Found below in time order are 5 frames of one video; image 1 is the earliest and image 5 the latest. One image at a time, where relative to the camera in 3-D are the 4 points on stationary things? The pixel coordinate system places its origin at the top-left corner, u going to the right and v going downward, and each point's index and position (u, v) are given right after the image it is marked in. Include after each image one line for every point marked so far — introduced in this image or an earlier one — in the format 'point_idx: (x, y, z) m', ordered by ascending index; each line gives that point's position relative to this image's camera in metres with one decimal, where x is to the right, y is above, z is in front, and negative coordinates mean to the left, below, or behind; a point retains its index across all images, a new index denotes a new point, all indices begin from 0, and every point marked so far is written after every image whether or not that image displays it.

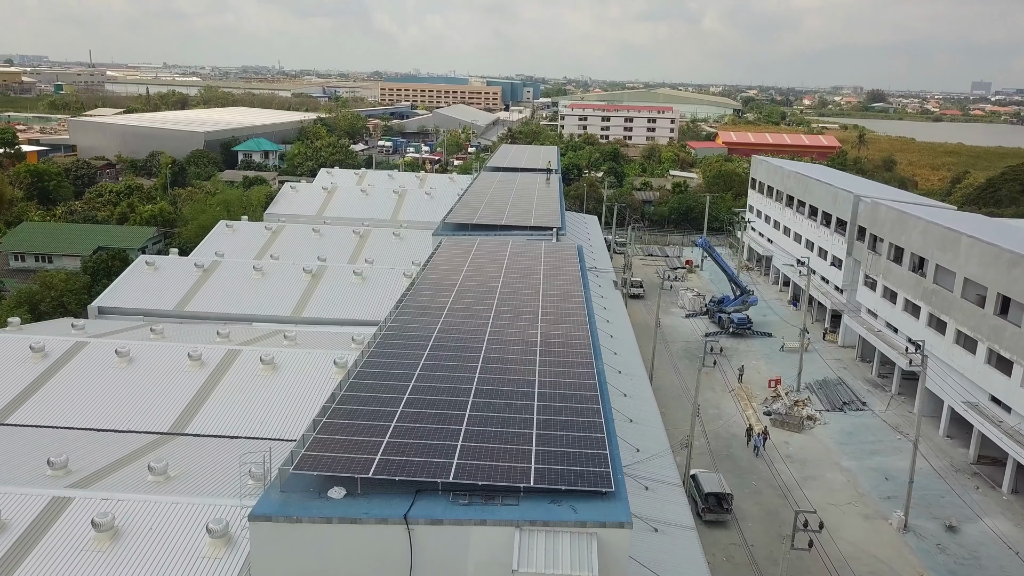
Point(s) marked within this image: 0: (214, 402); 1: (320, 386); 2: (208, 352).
0: (-7.9, -3.1, +18.1) m
1: (-5.3, -2.7, +18.8) m
2: (-8.9, -1.9, +20.0) m
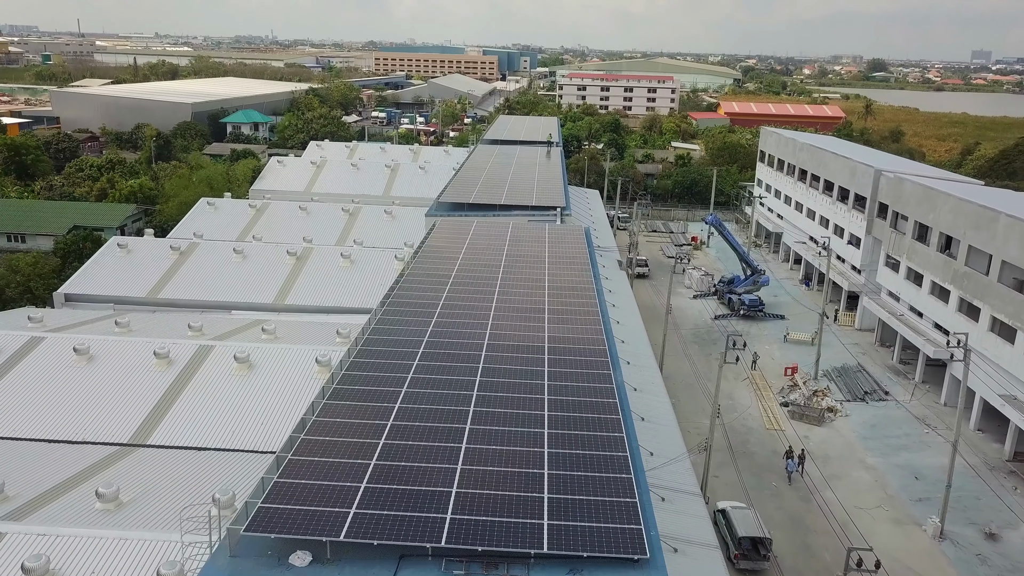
0: (-7.8, -2.8, +16.2) m
1: (-5.2, -2.5, +16.9) m
2: (-8.8, -1.6, +18.1) m
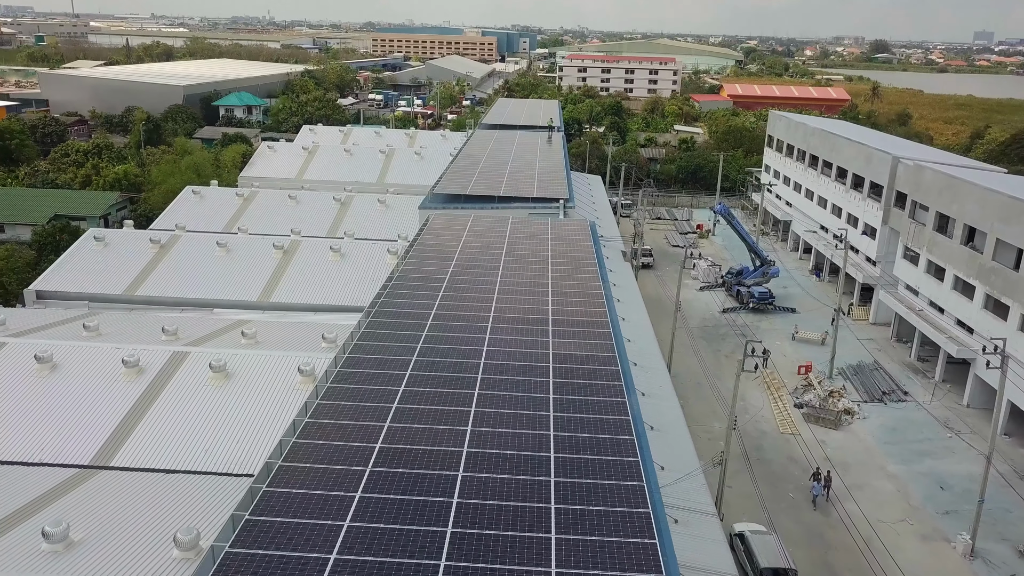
0: (-7.8, -2.9, +14.8) m
1: (-5.2, -2.6, +15.5) m
2: (-8.8, -1.7, +16.6) m
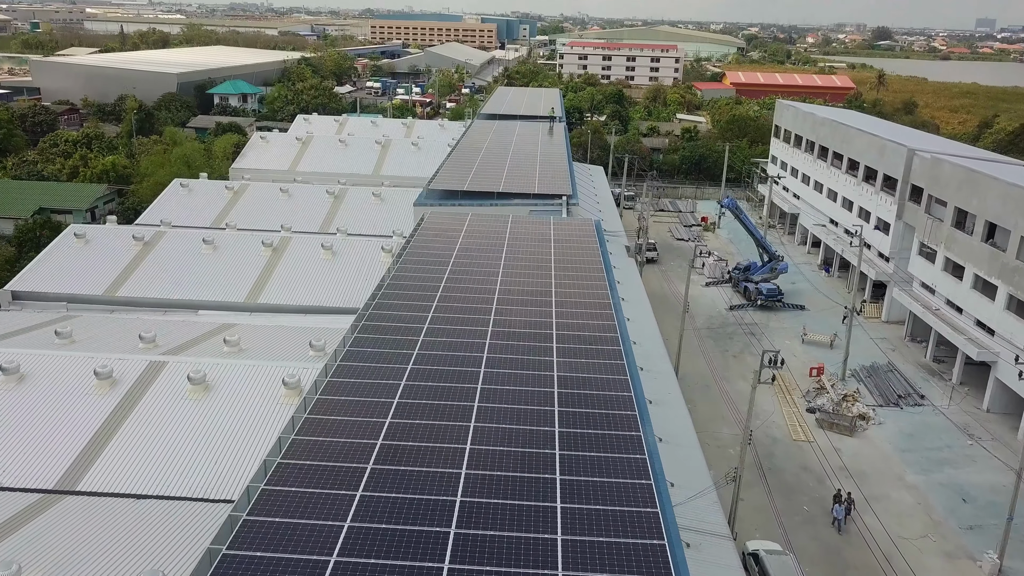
0: (-7.8, -3.1, +13.7) m
1: (-5.2, -2.7, +14.4) m
2: (-8.8, -1.8, +15.5) m
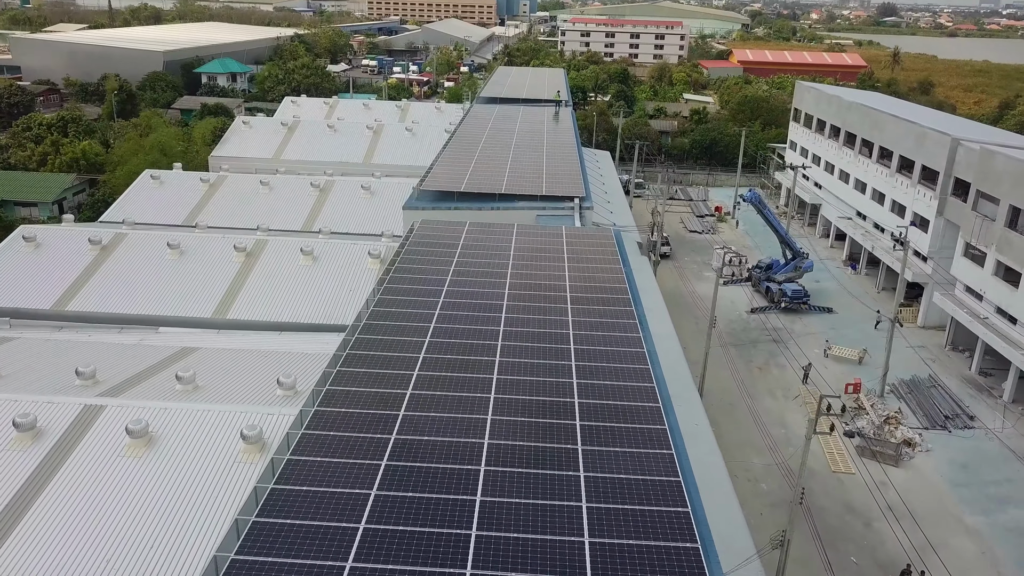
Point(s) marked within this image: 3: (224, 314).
0: (-7.7, -3.7, +11.1) m
1: (-5.1, -3.3, +11.9) m
2: (-8.7, -2.3, +12.9) m
3: (-8.0, -0.7, +19.1) m
